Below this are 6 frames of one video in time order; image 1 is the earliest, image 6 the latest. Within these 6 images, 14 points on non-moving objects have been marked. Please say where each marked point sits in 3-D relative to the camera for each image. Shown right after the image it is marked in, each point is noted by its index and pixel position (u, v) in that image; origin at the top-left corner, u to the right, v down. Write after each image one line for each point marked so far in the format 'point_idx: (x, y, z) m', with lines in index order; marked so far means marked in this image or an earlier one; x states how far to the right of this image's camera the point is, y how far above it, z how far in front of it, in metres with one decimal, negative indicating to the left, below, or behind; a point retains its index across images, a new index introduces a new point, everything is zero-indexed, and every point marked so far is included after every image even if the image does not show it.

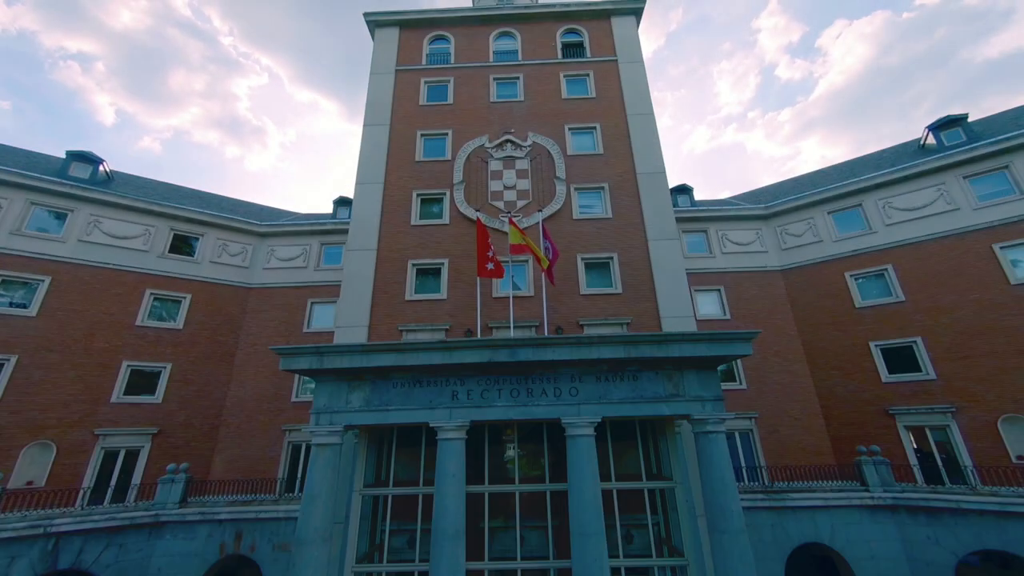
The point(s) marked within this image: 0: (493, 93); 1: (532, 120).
0: (-1.0, +10.0, +19.8) m
1: (+1.0, +8.3, +19.0) m
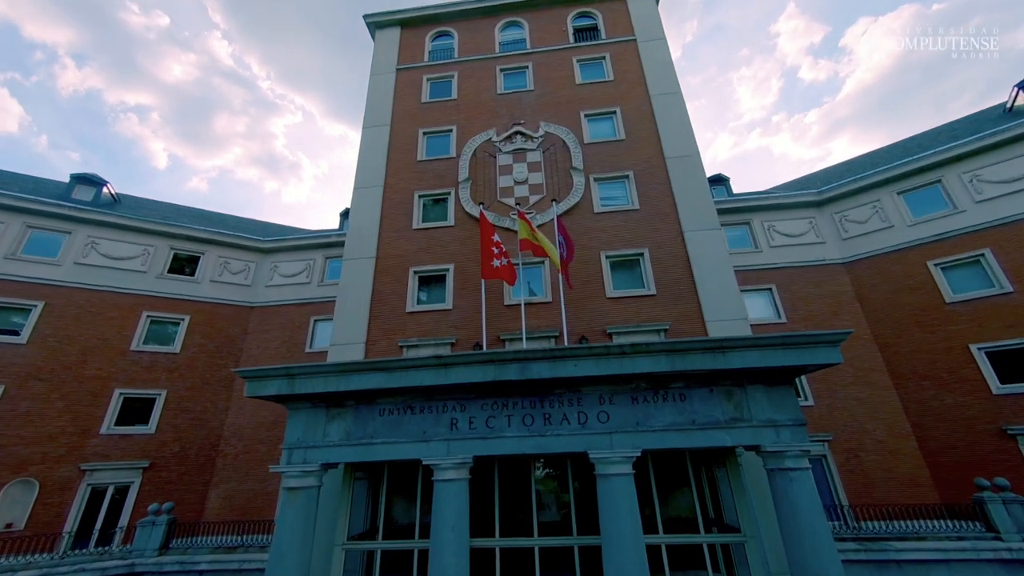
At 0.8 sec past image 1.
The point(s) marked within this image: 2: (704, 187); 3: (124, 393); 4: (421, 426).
0: (-0.6, +9.6, +18.2) m
1: (+1.4, +8.0, +17.2) m
2: (+7.4, +3.9, +14.8) m
3: (-16.3, -4.4, +16.3) m
4: (-2.1, -3.1, +8.8) m
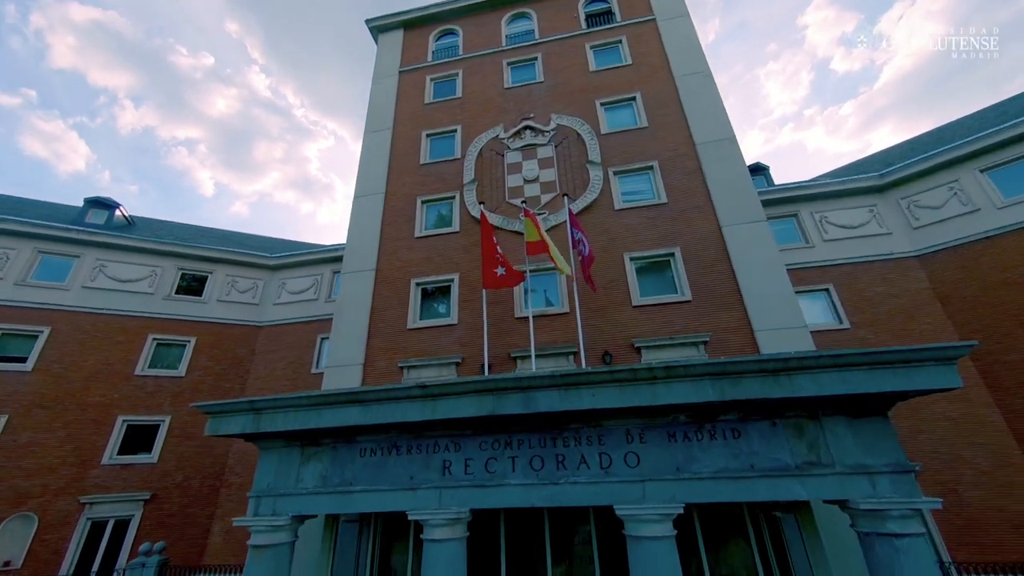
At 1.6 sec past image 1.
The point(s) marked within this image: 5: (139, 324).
0: (-0.2, +9.2, +16.8) m
1: (+1.7, +7.6, +15.7) m
2: (+7.7, +3.8, +12.8) m
3: (-15.6, -5.4, +15.7) m
4: (-2.0, -3.4, +7.2) m
5: (-16.5, -1.6, +17.1) m
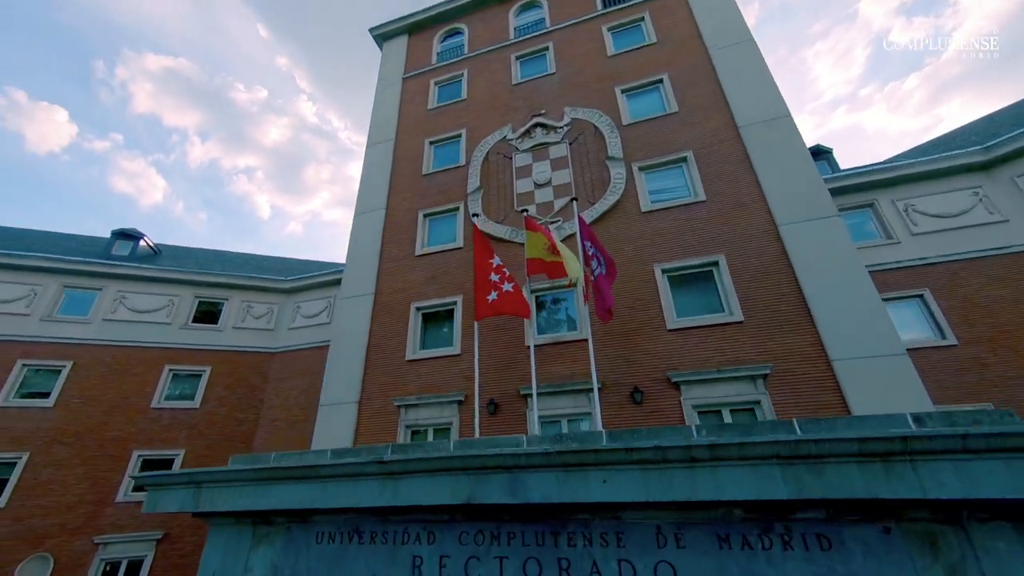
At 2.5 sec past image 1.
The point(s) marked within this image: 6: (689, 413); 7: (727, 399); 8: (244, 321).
0: (+0.2, +8.5, +15.2) m
1: (+2.0, +7.0, +13.8) m
2: (+7.8, +3.4, +10.3) m
3: (-14.7, -6.7, +15.4) m
4: (-2.1, -4.0, +5.6) m
5: (-15.6, -2.9, +16.9) m
6: (+3.9, -2.8, +8.5) m
7: (+4.7, -2.4, +8.5) m
8: (-12.9, -1.6, +18.5) m
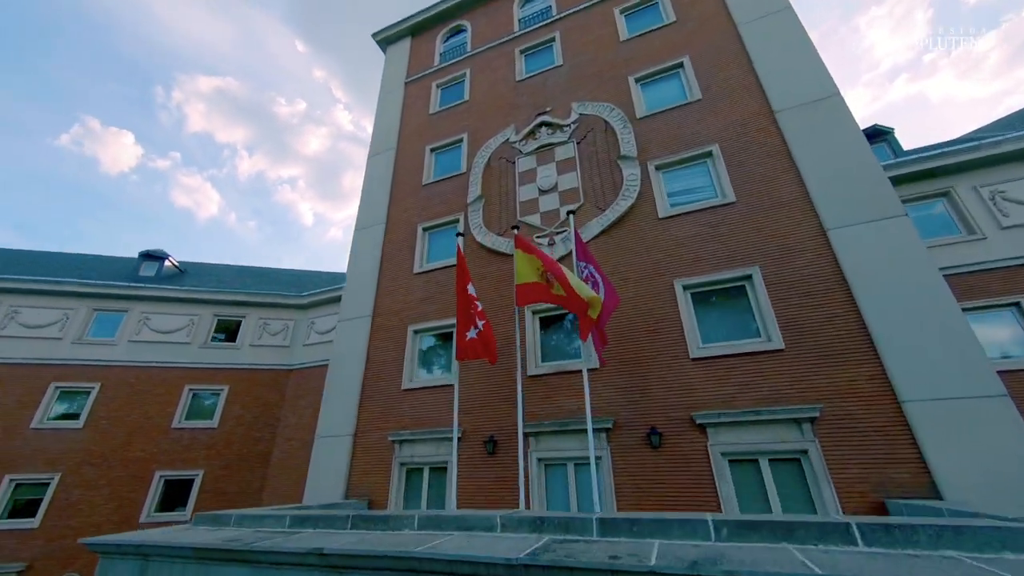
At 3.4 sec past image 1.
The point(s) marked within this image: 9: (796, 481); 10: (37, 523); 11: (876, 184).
0: (+0.3, +8.0, +14.0) m
1: (+2.1, +6.6, +12.5) m
2: (+7.7, +3.1, +8.5) m
3: (-14.0, -7.6, +15.6) m
4: (-2.4, -4.7, +4.8) m
5: (-14.9, -3.9, +17.2) m
6: (+3.8, -3.2, +7.1) m
7: (+4.6, -2.9, +7.0) m
8: (-12.1, -2.4, +18.6) m
9: (+5.0, -3.4, +6.8) m
10: (-17.4, -8.6, +14.1) m
11: (+7.6, +2.2, +8.0) m
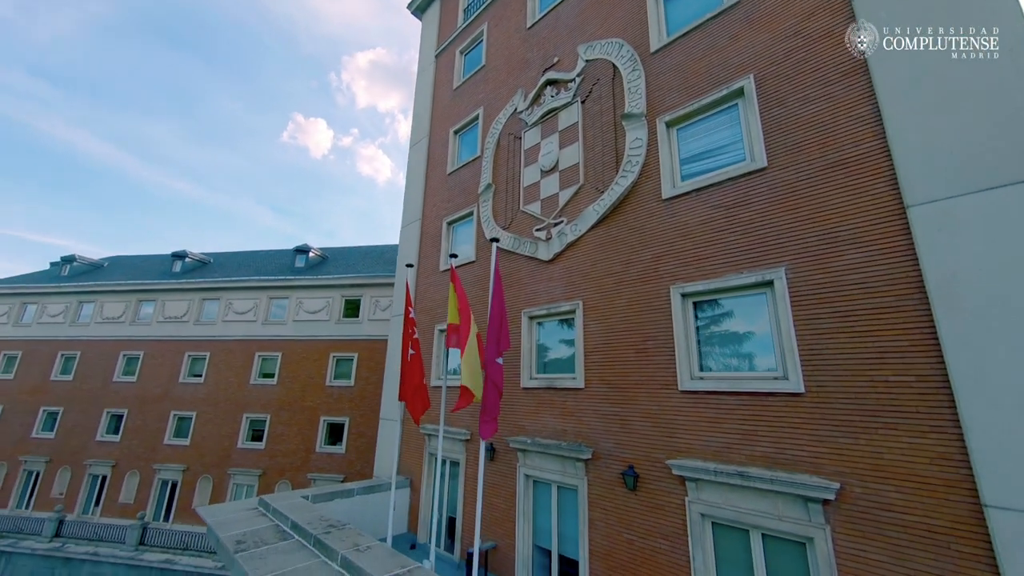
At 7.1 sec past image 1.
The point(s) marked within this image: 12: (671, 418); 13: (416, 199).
0: (+0.7, +8.5, +11.7) m
1: (+1.9, +6.9, +9.9) m
2: (+6.1, +3.1, +4.6) m
3: (-10.1, -7.2, +21.0) m
4: (-3.6, -5.8, +6.3) m
5: (-10.8, -3.3, +22.3) m
6: (+2.8, -3.6, +5.9) m
7: (+3.4, -3.3, +5.4) m
8: (-7.9, -1.5, +22.2) m
9: (+3.8, -3.8, +5.1) m
10: (-13.6, -8.7, +21.1) m
11: (+6.0, +2.0, +4.4) m
12: (+2.7, -2.2, +6.5) m
13: (-3.5, +3.2, +14.1) m
